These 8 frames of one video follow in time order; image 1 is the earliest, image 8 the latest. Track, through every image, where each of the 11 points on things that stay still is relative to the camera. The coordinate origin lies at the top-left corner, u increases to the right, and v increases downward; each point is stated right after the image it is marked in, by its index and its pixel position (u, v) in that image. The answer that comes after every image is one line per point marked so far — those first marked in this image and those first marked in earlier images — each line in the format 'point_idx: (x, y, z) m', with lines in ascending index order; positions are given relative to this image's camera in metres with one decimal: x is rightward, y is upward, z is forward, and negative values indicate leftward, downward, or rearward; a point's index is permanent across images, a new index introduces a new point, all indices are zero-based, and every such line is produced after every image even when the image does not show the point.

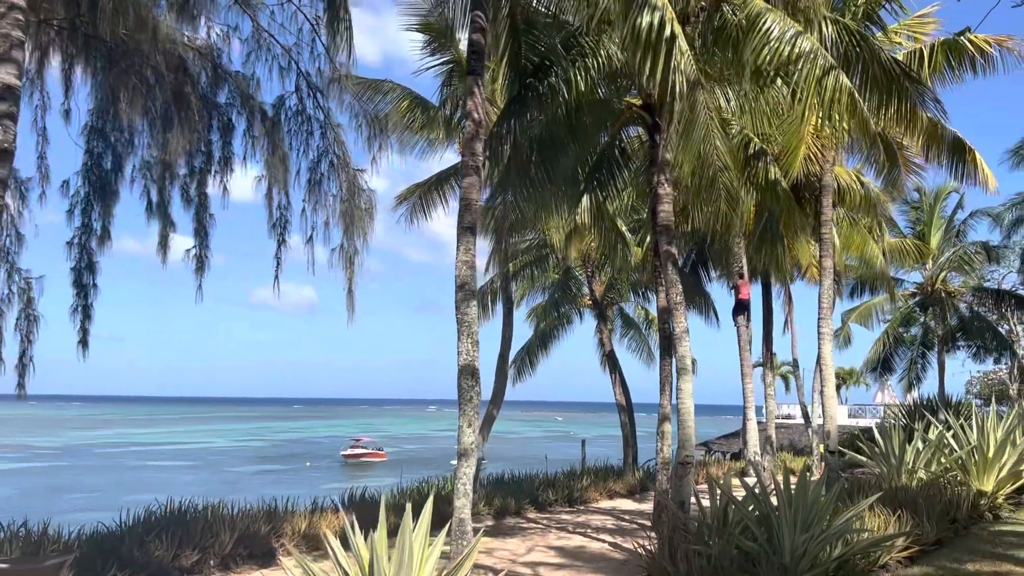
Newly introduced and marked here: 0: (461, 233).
0: (-0.4, +0.4, +6.0) m
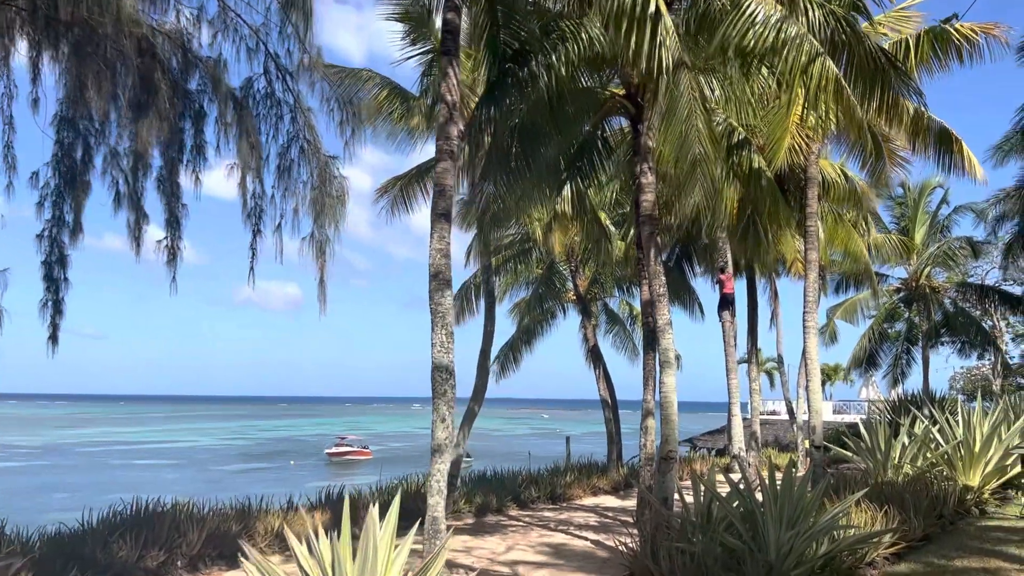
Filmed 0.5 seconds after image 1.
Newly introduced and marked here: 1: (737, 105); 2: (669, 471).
0: (-0.6, +0.5, +5.7) m
1: (+3.0, +2.4, +10.4) m
2: (+1.5, -1.8, +7.6) m
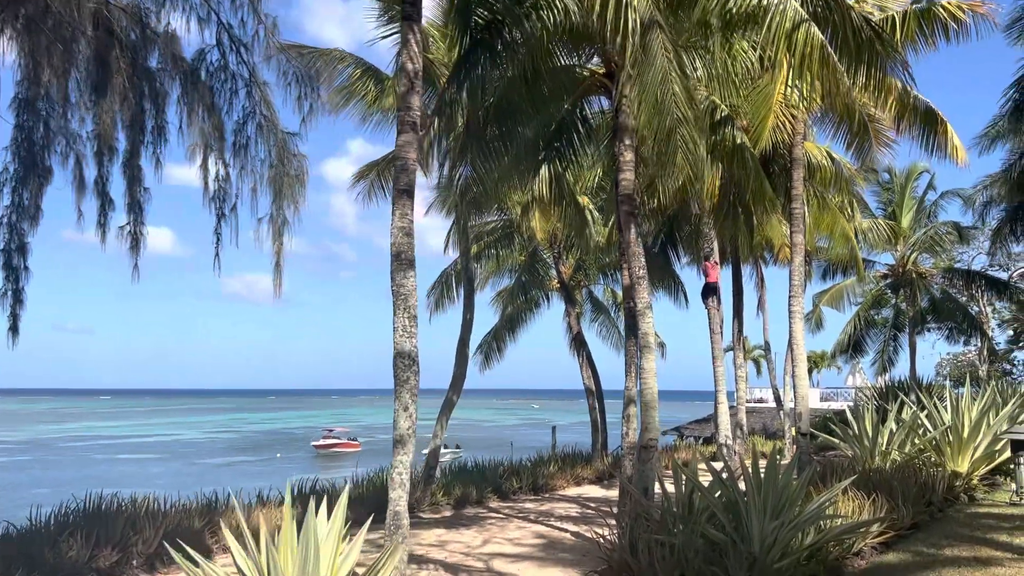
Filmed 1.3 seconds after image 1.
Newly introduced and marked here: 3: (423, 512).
0: (-0.8, +0.6, +5.4) m
1: (+2.7, +2.6, +10.1) m
2: (+1.3, -1.6, +7.3) m
3: (-1.2, -3.0, +10.4) m
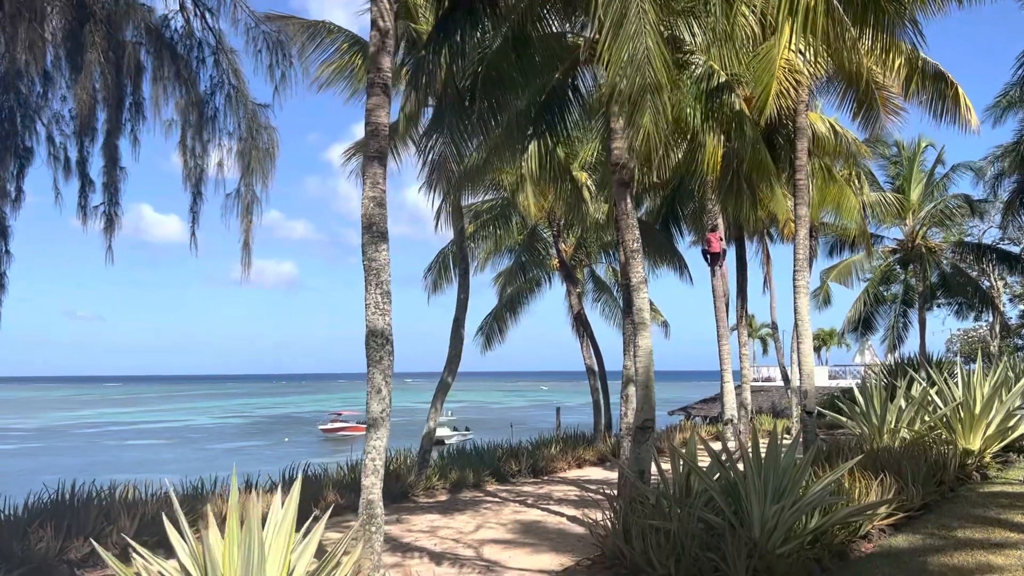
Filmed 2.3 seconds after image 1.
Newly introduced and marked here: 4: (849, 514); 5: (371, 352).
0: (-0.9, +0.8, +5.0) m
1: (+2.6, +3.0, +9.7) m
2: (+1.2, -1.4, +7.0) m
3: (-1.2, -2.7, +10.1) m
4: (+2.6, -1.7, +5.9) m
5: (-0.9, -0.4, +4.8) m
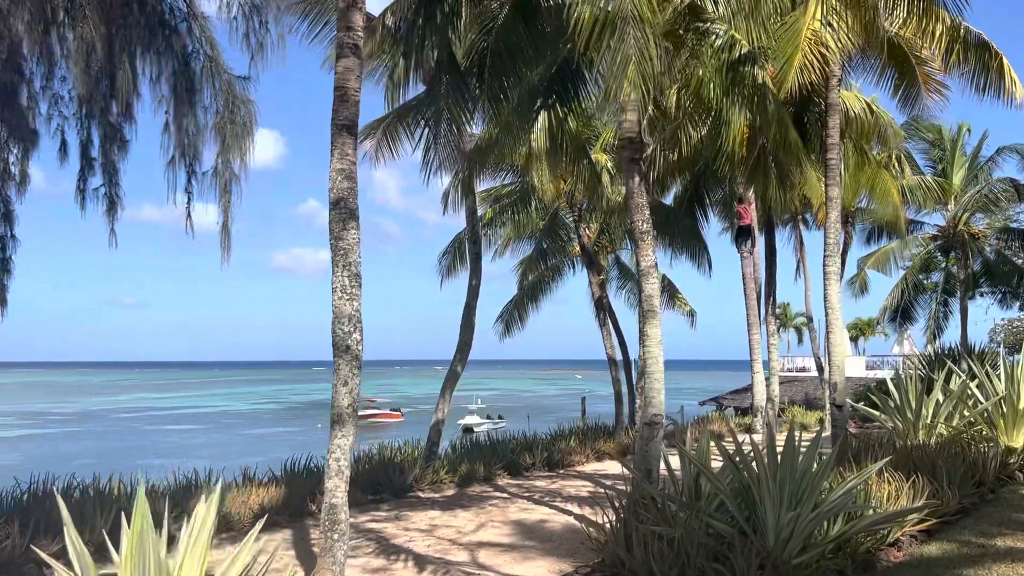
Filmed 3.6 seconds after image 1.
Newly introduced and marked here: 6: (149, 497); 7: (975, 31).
0: (-1.0, +0.9, +4.6) m
1: (+2.7, +3.1, +9.1) m
2: (+1.2, -1.3, +6.5) m
3: (-1.1, -2.6, +9.8) m
4: (+2.5, -1.6, +5.4) m
5: (-1.0, -0.3, +4.3) m
6: (-3.4, -2.0, +7.3) m
7: (+6.2, +3.4, +10.4) m
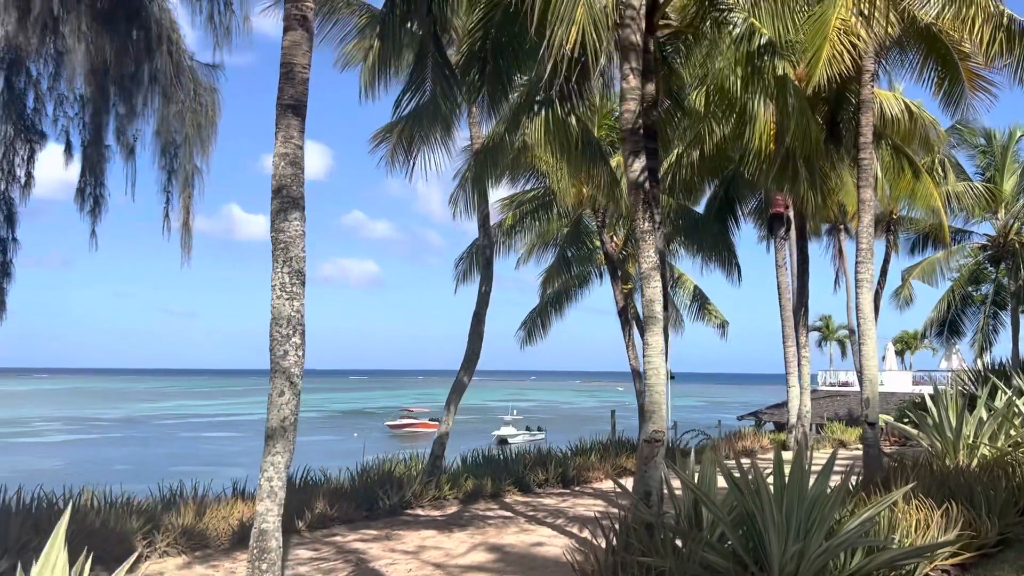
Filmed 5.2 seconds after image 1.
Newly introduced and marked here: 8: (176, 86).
0: (-1.2, +0.9, +4.1) m
1: (+2.8, +3.0, +8.5) m
2: (+1.1, -1.3, +5.9) m
3: (-1.1, -2.6, +9.3) m
4: (+2.3, -1.6, +4.7) m
5: (-1.2, -0.3, +3.9) m
6: (-3.5, -2.0, +7.0) m
7: (+6.3, +3.3, +9.6) m
8: (-2.6, +1.6, +5.8) m
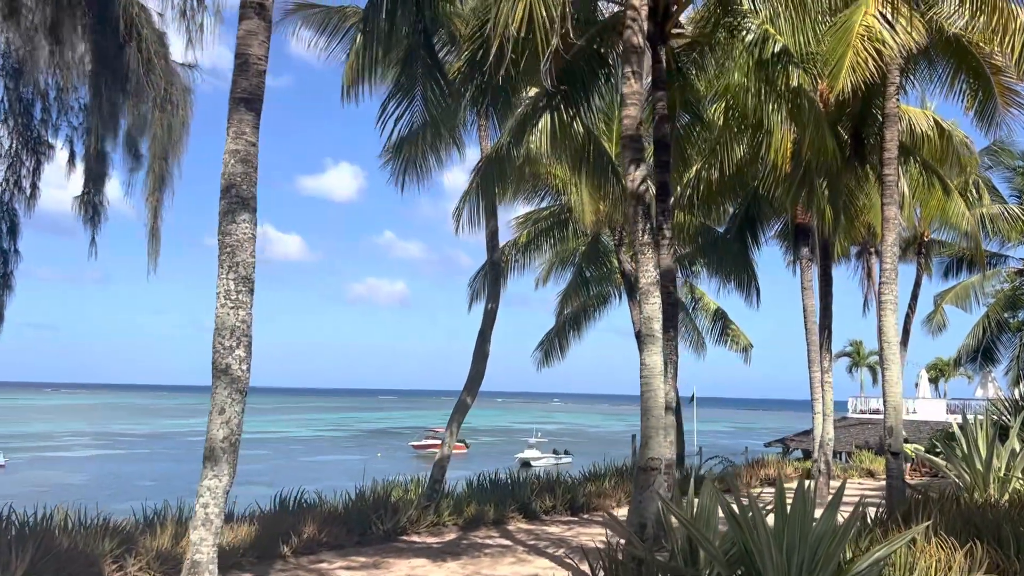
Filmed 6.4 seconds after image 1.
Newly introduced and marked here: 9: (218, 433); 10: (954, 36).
0: (-1.3, +0.9, +3.9) m
1: (+2.8, +2.8, +8.1) m
2: (+1.0, -1.4, +5.5) m
3: (-1.0, -2.8, +8.9) m
4: (+2.2, -1.7, +4.2) m
5: (-1.3, -0.3, +3.6) m
6: (-3.6, -2.1, +6.7) m
7: (+6.4, +3.0, +9.1) m
8: (-2.6, +1.5, +5.6) m
9: (-1.3, -0.6, +3.5) m
10: (+5.6, +3.2, +9.8) m
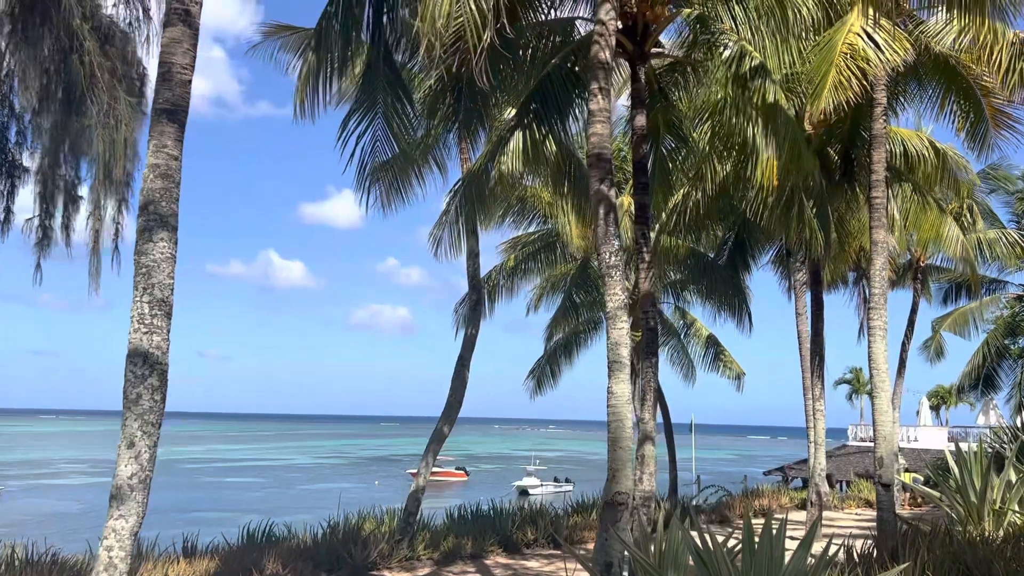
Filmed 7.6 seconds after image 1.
0: (-1.6, +0.8, +3.6) m
1: (+2.5, +2.6, +7.9) m
2: (+0.7, -1.6, +5.2) m
3: (-1.3, -3.1, +8.5) m
4: (+1.9, -1.9, +3.9) m
5: (-1.6, -0.4, +3.3) m
6: (-3.8, -2.3, +6.4) m
7: (+6.1, +2.7, +8.9) m
8: (-2.9, +1.3, +5.4) m
9: (-1.6, -0.7, +3.3) m
10: (+5.3, +2.9, +9.7) m
